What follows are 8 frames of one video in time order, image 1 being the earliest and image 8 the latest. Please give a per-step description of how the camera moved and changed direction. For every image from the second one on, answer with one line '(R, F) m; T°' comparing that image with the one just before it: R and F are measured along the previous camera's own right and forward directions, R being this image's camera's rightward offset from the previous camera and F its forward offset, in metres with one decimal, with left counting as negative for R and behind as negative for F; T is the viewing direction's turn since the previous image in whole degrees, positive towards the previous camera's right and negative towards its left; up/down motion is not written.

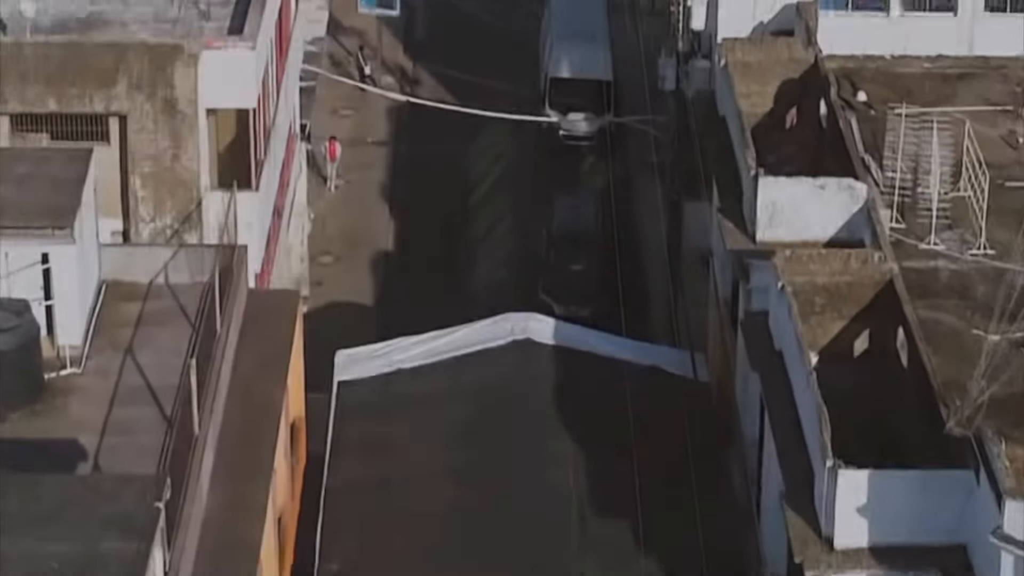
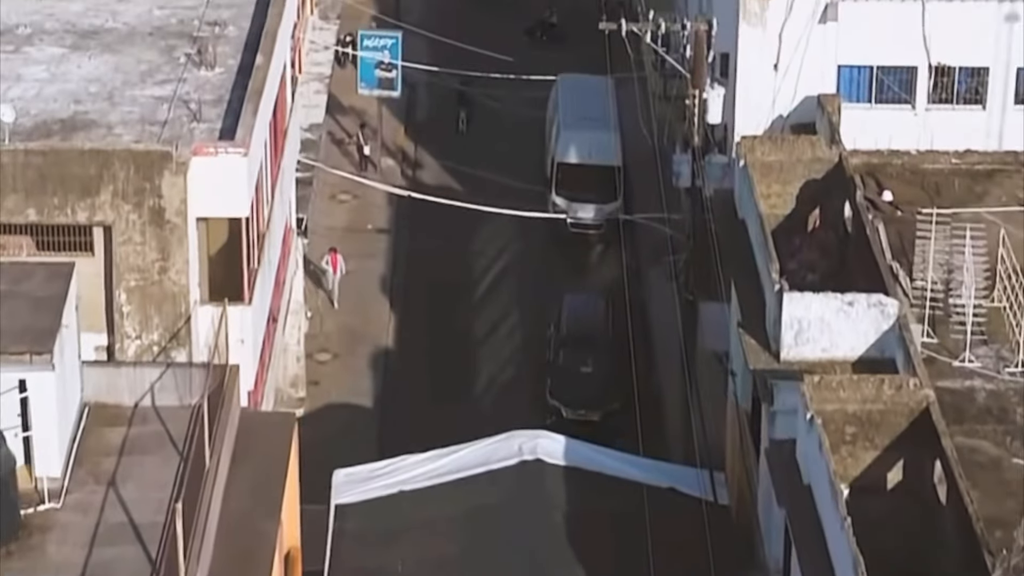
(-0.1, +1.8) m; 0°
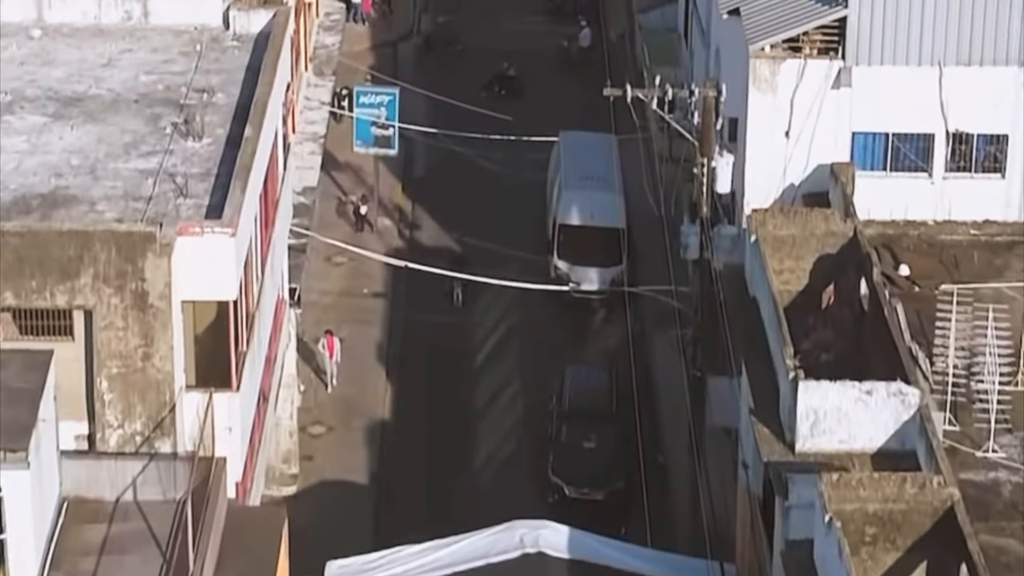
(0.0, +1.4) m; 0°
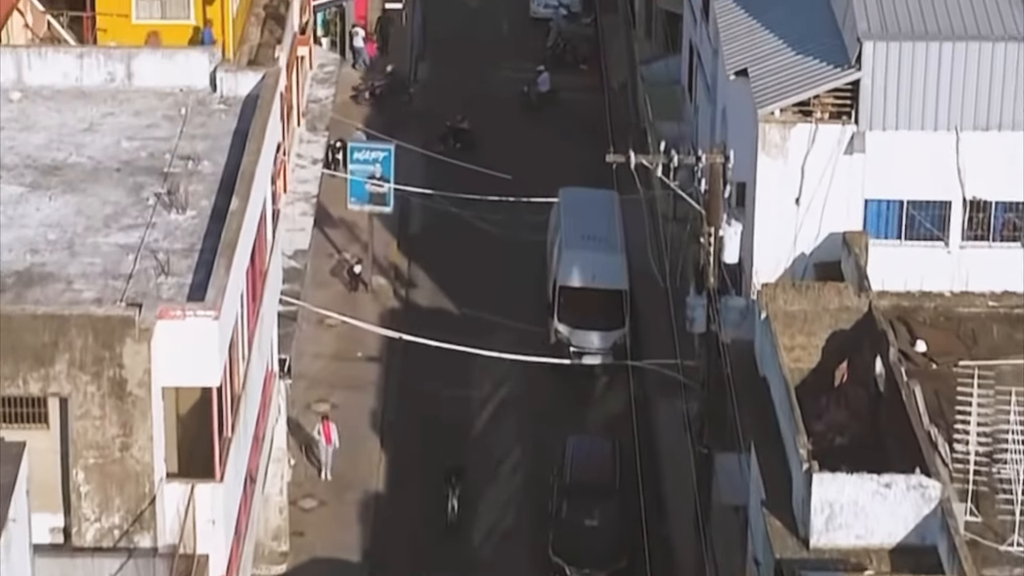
(0.0, +1.4) m; 0°
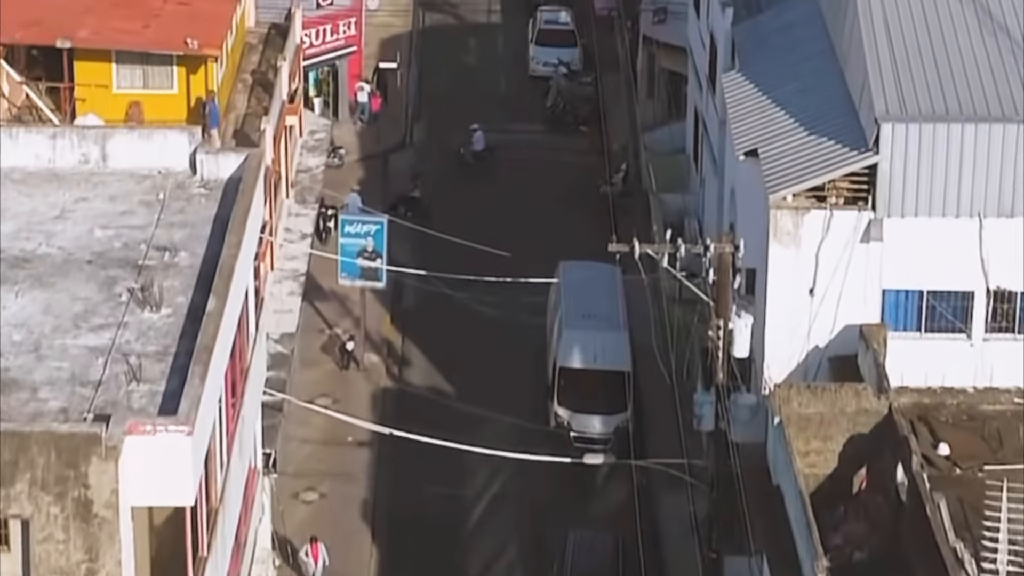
(0.0, +1.9) m; 0°
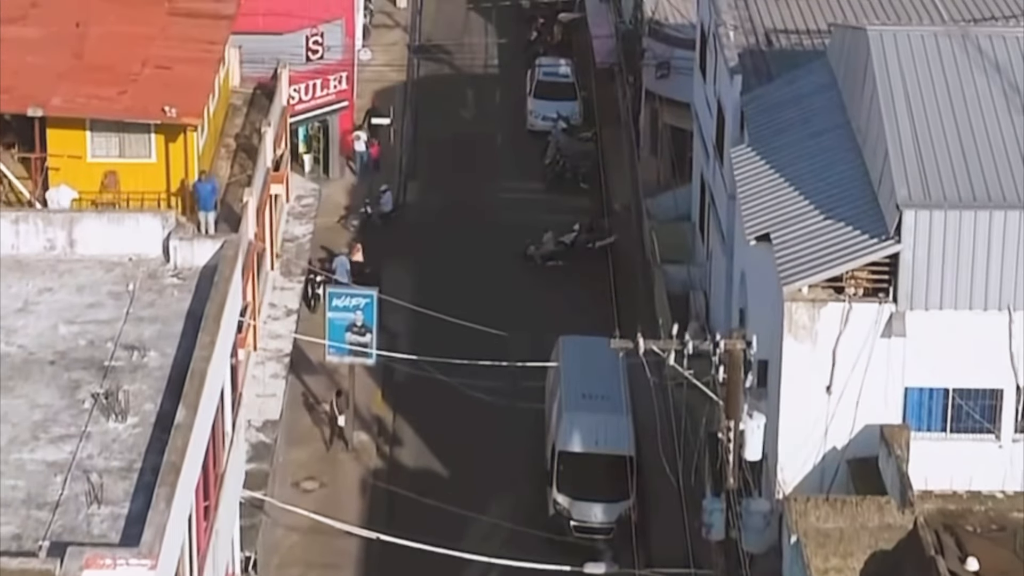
(+0.1, +2.1) m; 0°
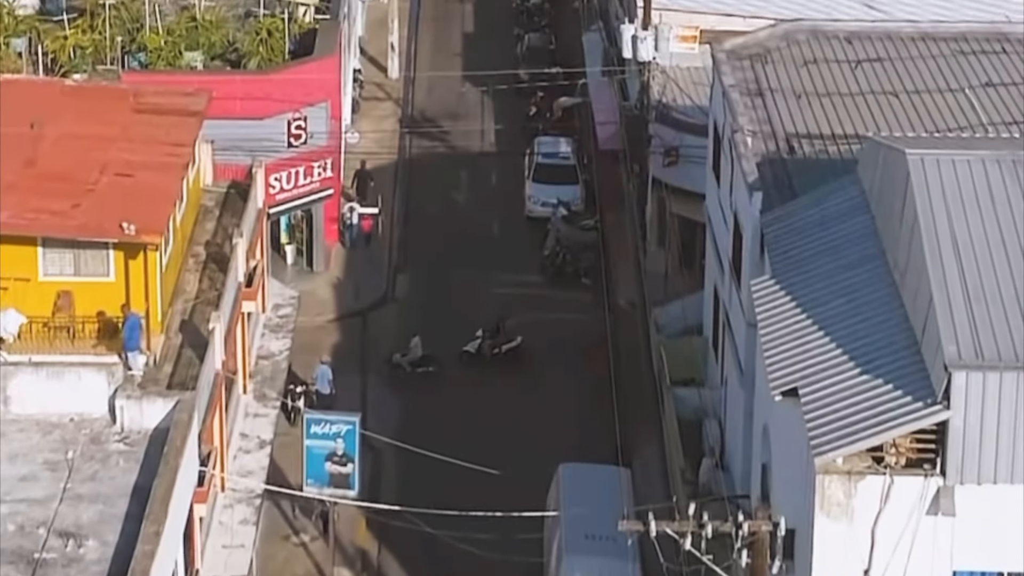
(+0.1, +3.6) m; 0°
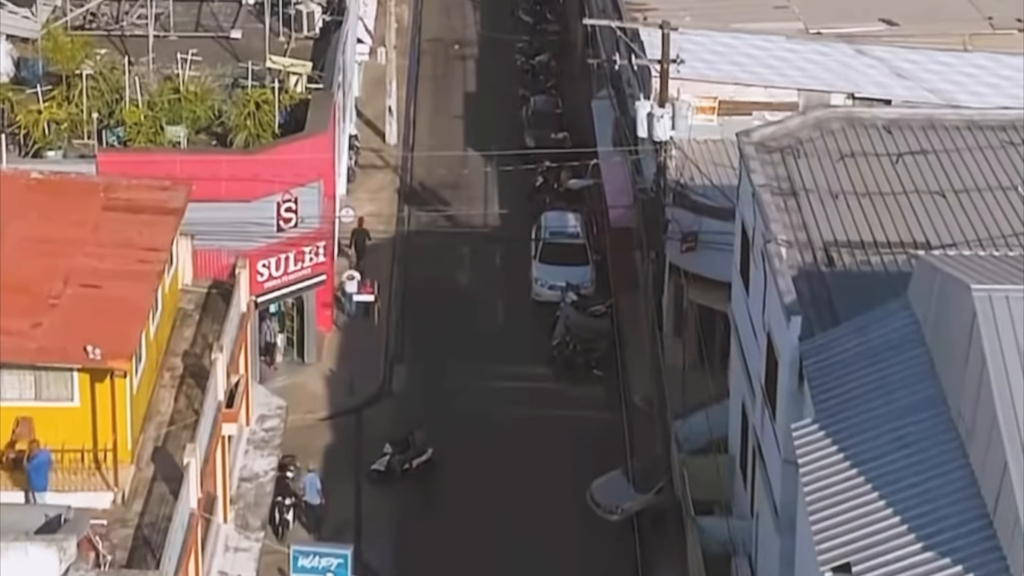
(-0.1, +3.4) m; 0°
